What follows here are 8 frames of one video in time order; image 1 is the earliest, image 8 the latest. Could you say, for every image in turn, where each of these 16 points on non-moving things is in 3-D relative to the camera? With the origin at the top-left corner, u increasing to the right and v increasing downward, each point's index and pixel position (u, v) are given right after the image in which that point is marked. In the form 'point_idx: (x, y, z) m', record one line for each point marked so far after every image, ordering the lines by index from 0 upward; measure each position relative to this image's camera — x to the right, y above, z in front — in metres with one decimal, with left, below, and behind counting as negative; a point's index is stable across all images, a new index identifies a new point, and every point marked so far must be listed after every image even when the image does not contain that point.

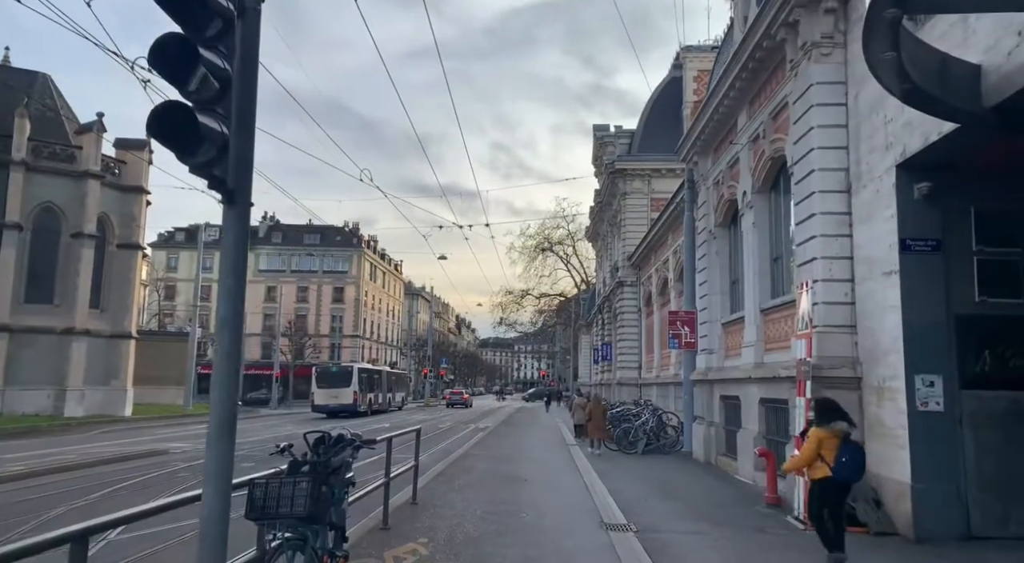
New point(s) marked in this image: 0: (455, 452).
0: (-1.6, -5.0, +19.3) m
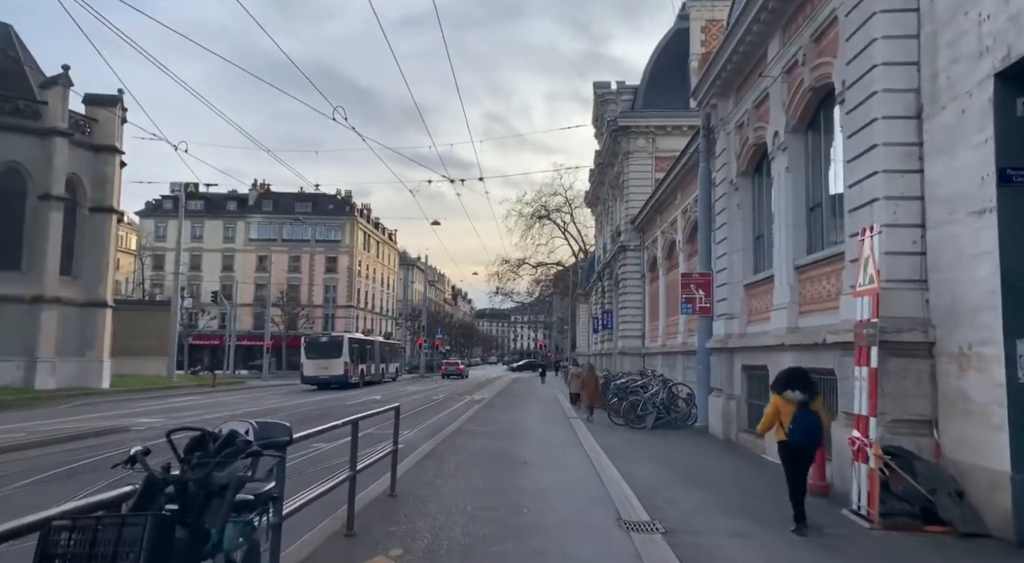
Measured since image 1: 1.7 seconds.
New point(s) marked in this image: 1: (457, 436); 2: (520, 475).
0: (-1.7, -3.9, +17.6) m
1: (-1.2, -3.7, +15.8) m
2: (+0.2, -3.2, +10.7) m
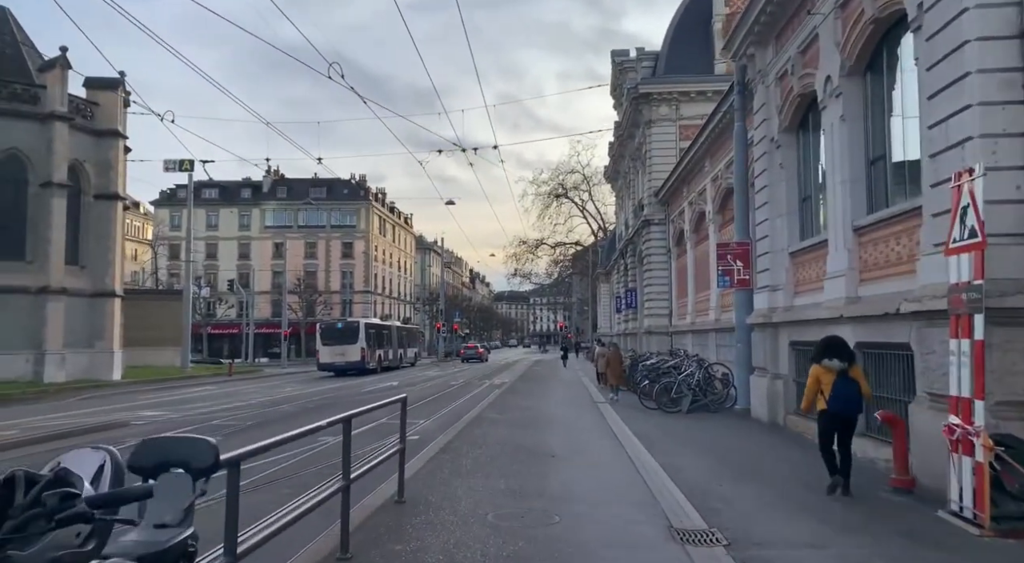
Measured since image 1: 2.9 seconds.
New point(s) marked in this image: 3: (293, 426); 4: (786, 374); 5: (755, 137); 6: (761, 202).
0: (-1.1, -3.3, +16.3) m
1: (-0.7, -3.1, +14.5) m
2: (+0.5, -2.7, +9.4) m
3: (-5.1, -3.4, +15.8) m
4: (+5.8, -2.0, +14.0) m
5: (+6.0, +3.5, +16.4) m
6: (+5.8, +1.8, +15.6) m
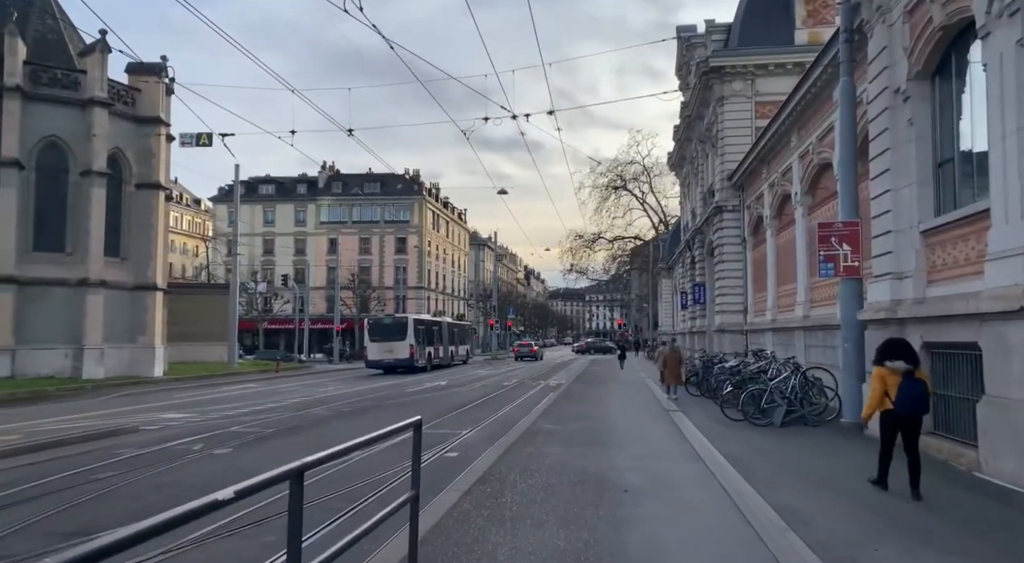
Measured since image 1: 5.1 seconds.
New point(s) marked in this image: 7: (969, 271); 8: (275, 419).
0: (+0.1, -3.1, +14.0) m
1: (+0.4, -2.9, +12.1) m
2: (+1.2, -2.5, +6.9) m
3: (-4.0, -3.1, +13.7) m
4: (+6.8, -1.7, +11.1) m
5: (+7.2, +3.8, +13.4) m
6: (+7.0, +2.1, +12.6) m
7: (+6.9, +0.2, +10.0) m
8: (-5.8, -3.4, +16.3) m
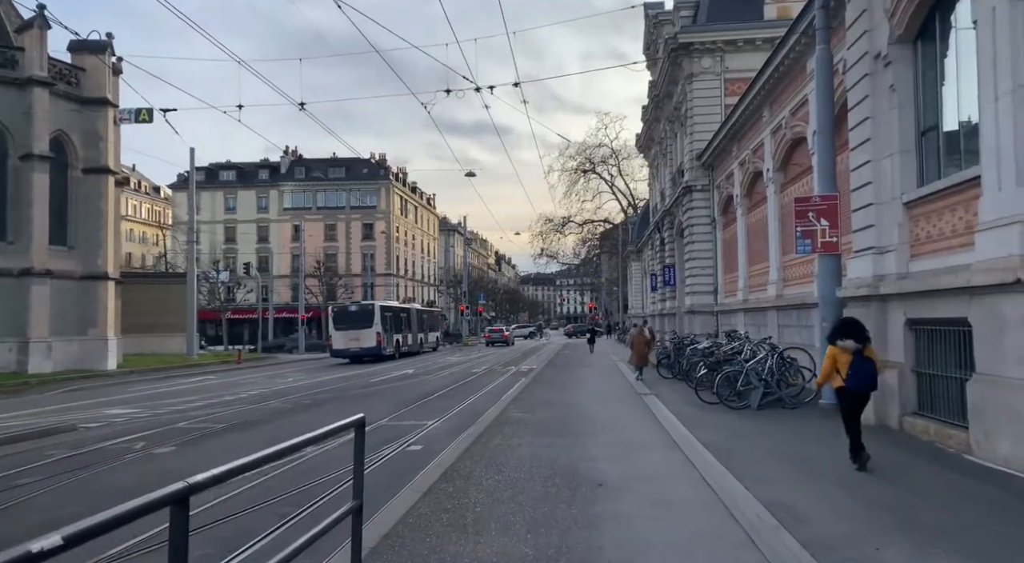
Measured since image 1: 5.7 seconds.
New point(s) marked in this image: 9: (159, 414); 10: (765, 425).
0: (-0.5, -2.7, +13.3) m
1: (-0.2, -2.5, +11.4) m
2: (+0.8, -2.3, +6.3) m
3: (-4.6, -2.8, +12.9) m
4: (+6.3, -1.3, +10.7) m
5: (+6.4, +4.3, +12.8) m
6: (+6.3, +2.5, +12.1) m
7: (+6.3, +0.6, +9.5) m
8: (-6.6, -3.0, +15.3) m
9: (-8.3, -3.1, +15.5) m
10: (+4.6, -2.6, +12.3) m
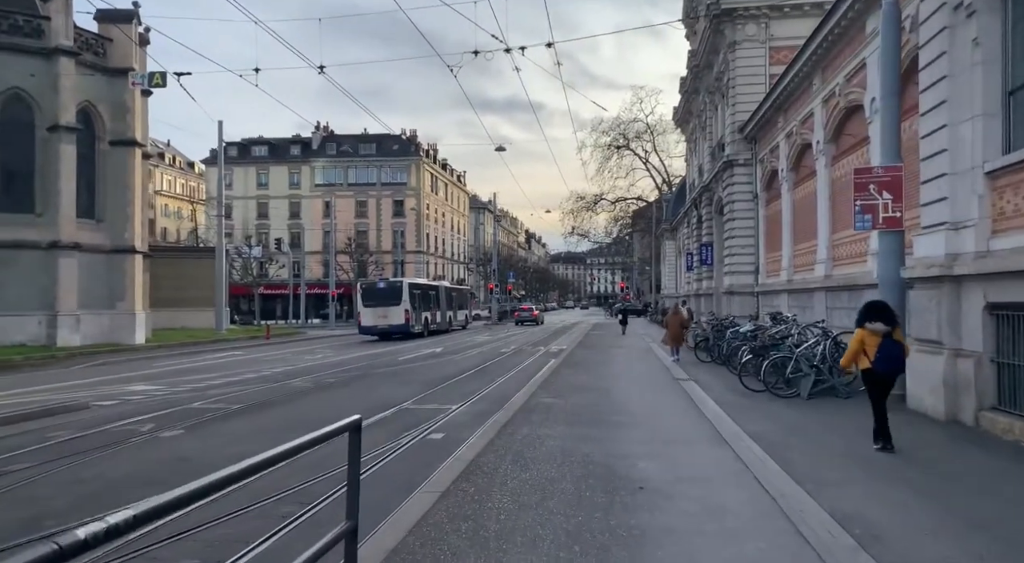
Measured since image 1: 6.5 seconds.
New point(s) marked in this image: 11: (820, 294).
0: (0.0, -2.2, +12.5) m
1: (+0.3, -2.2, +10.6) m
2: (+1.1, -2.0, +5.4) m
3: (-4.0, -2.4, +12.3) m
4: (+6.7, -1.0, +9.5) m
5: (+7.0, +4.6, +11.5) m
6: (+6.8, +2.9, +10.8) m
7: (+6.7, +0.8, +8.3) m
8: (-5.9, -2.5, +14.8) m
9: (-7.6, -2.5, +15.0) m
10: (+5.1, -2.3, +11.2) m
11: (+8.9, -0.4, +19.2) m
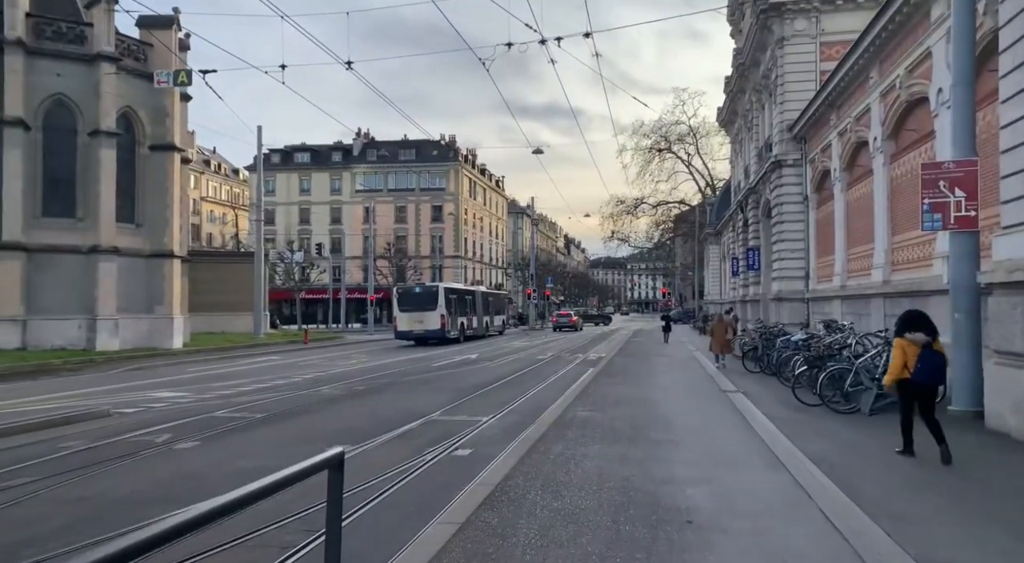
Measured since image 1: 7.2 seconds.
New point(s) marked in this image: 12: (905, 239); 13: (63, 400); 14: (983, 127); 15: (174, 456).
0: (+0.6, -2.3, +11.7) m
1: (+0.8, -2.2, +9.8) m
2: (+1.3, -2.1, +4.6) m
3: (-3.4, -2.4, +11.7) m
4: (+7.1, -1.1, +8.4) m
5: (+7.6, +4.5, +10.3) m
6: (+7.3, +2.8, +9.7) m
7: (+7.1, +0.8, +7.1) m
8: (-5.2, -2.6, +14.4) m
9: (-6.9, -2.6, +14.7) m
10: (+5.7, -2.4, +10.2) m
11: (+9.8, -0.5, +17.9) m
12: (+9.8, +1.1, +16.7) m
13: (-9.8, -2.6, +14.5) m
14: (+8.5, +2.8, +12.0) m
15: (-4.5, -2.3, +8.9) m
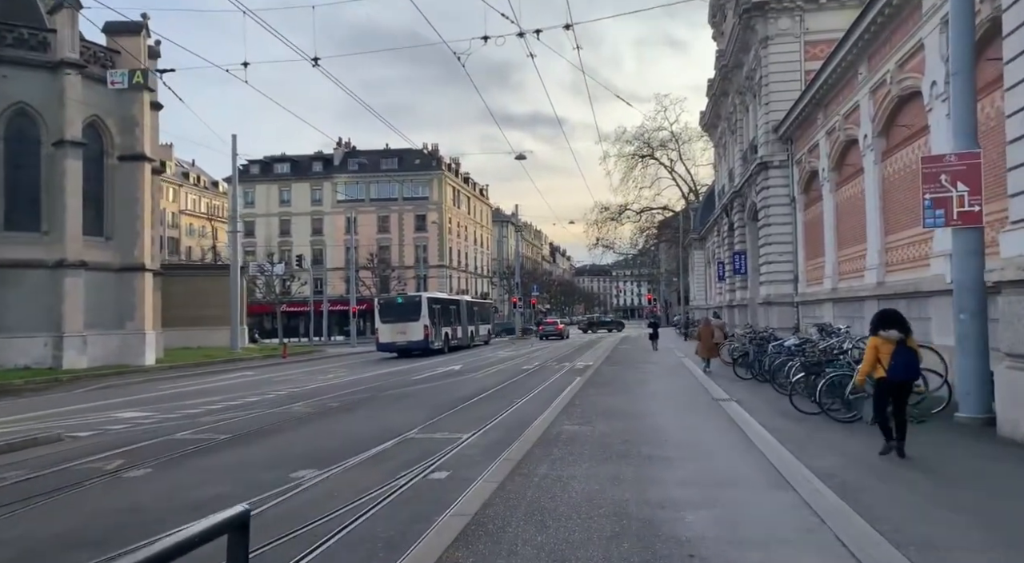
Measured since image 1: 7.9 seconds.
0: (+0.3, -2.4, +10.9) m
1: (+0.5, -2.3, +9.1) m
2: (+1.1, -2.1, +3.9) m
3: (-3.7, -2.6, +10.9) m
4: (+6.9, -1.0, +7.8) m
5: (+7.2, +4.6, +9.8) m
6: (+7.0, +2.8, +9.1) m
7: (+6.8, +0.8, +6.6) m
8: (-5.5, -2.8, +13.5) m
9: (-7.2, -2.9, +13.8) m
10: (+5.4, -2.4, +9.5) m
11: (+9.4, -0.6, +17.3) m
12: (+9.4, +1.0, +16.1) m
13: (-10.1, -2.9, +13.5) m
14: (+8.1, +2.8, +11.5) m
15: (-4.7, -2.5, +8.0) m
